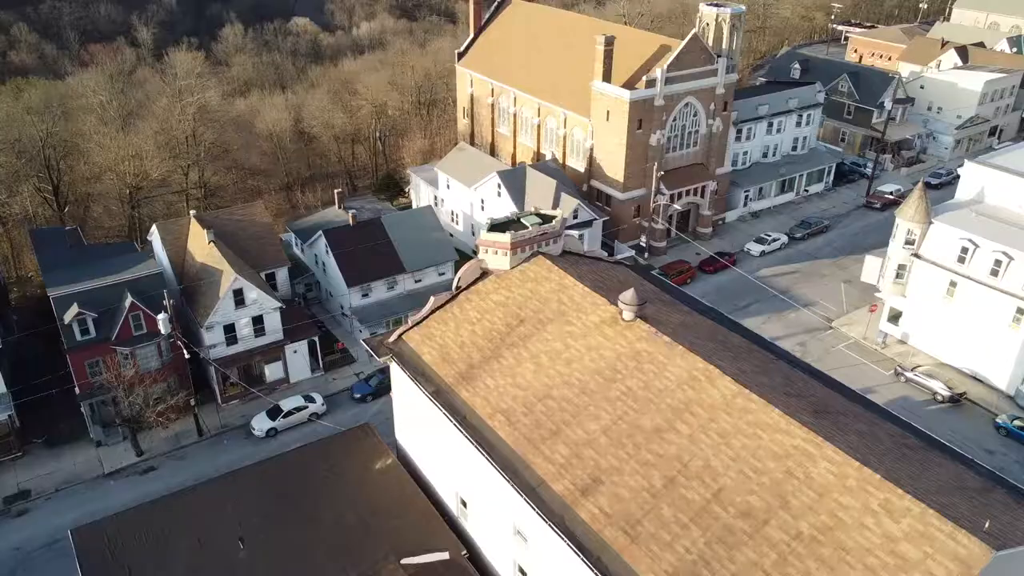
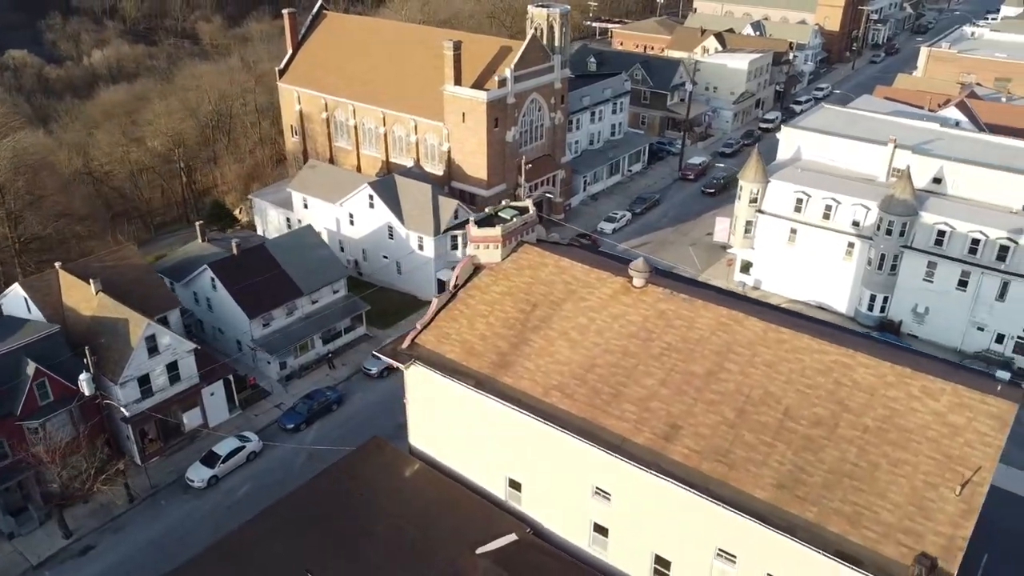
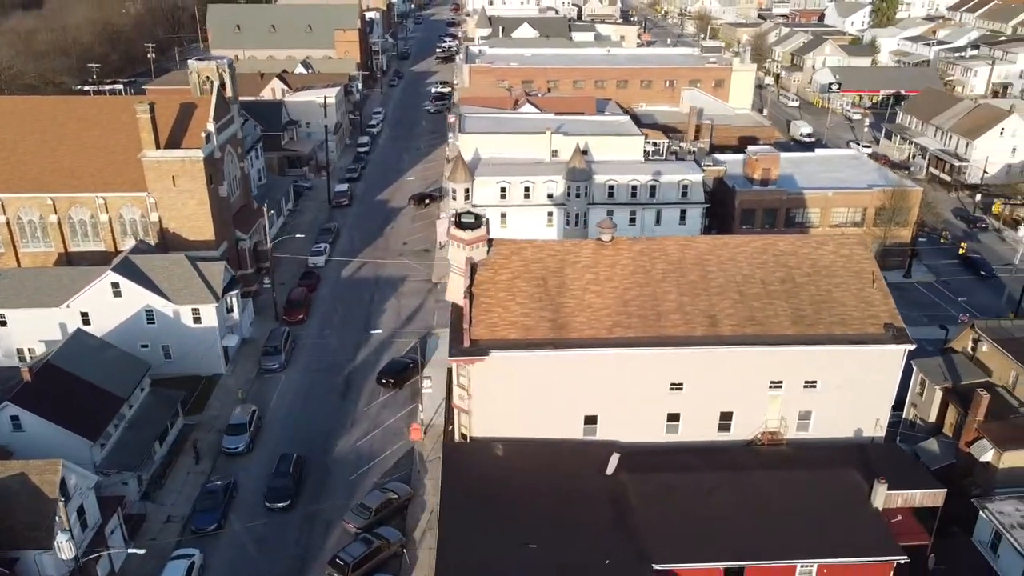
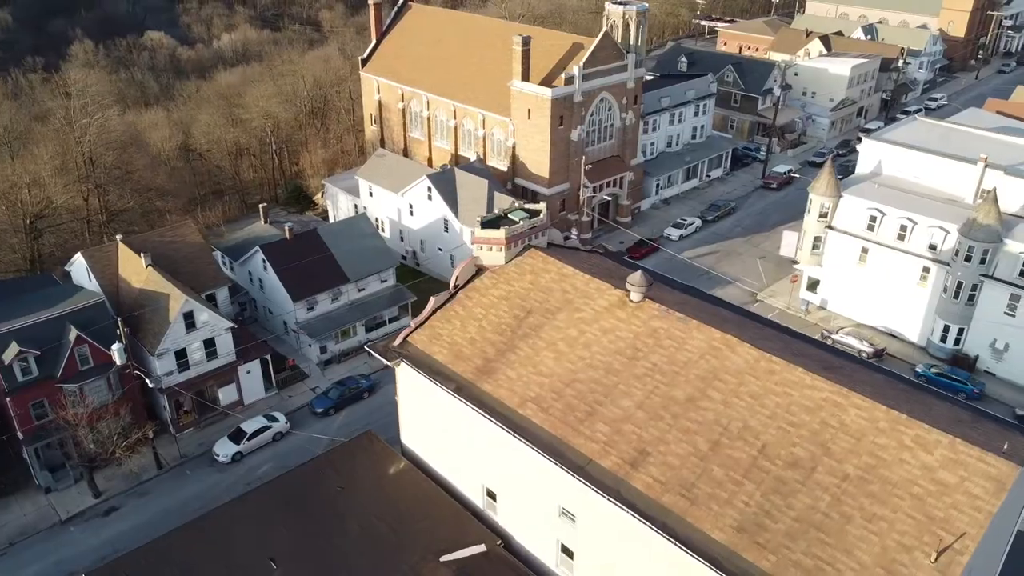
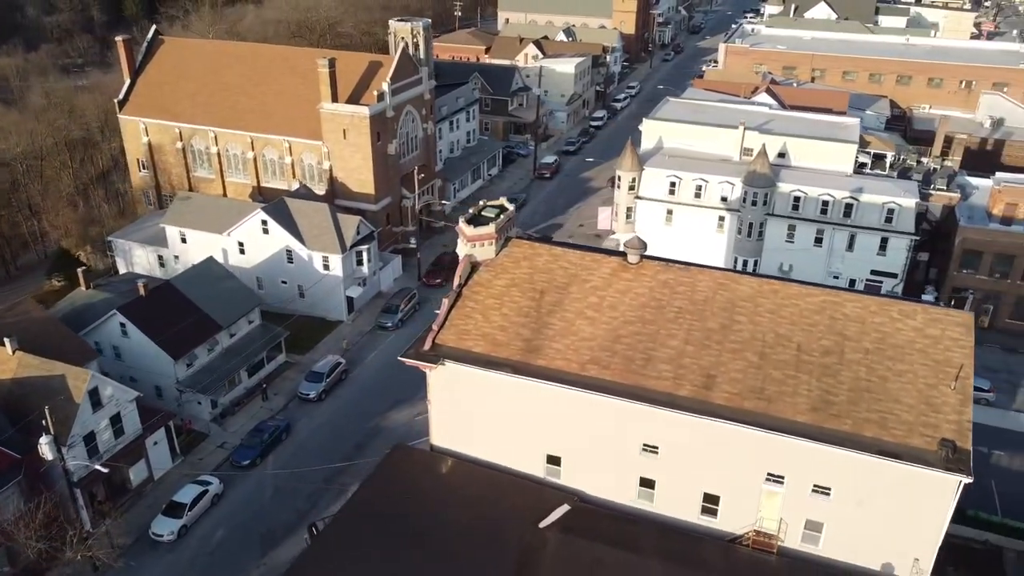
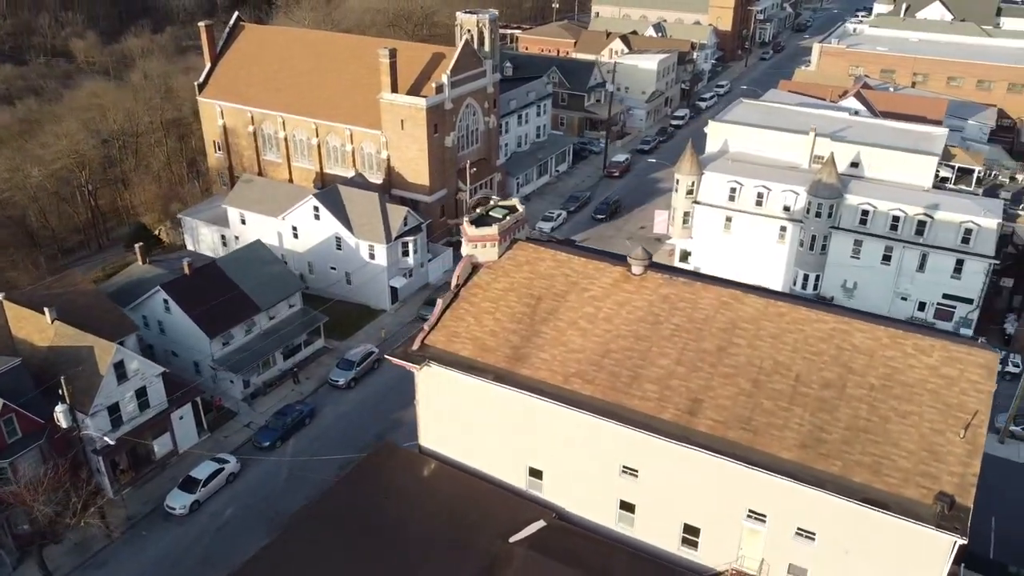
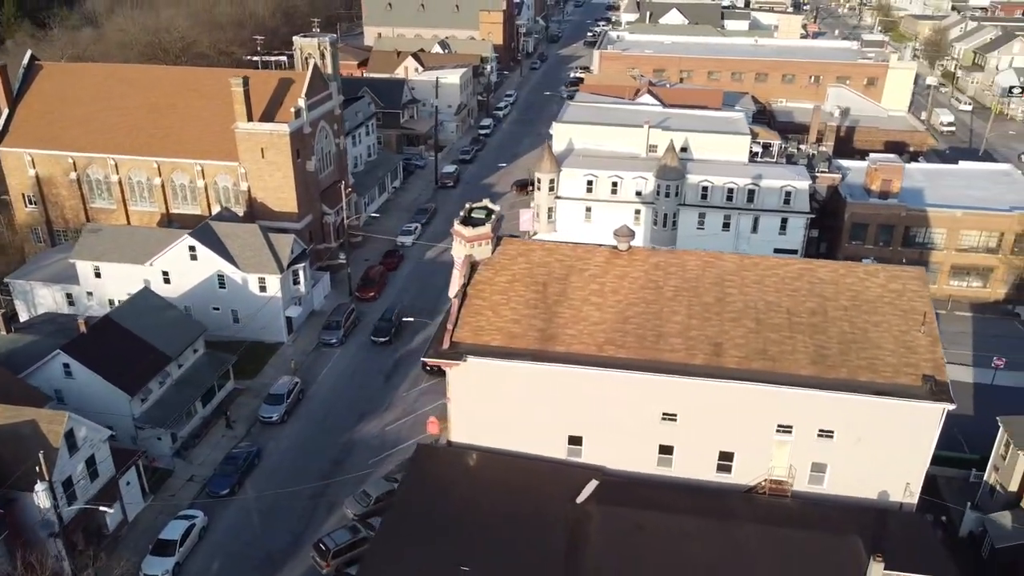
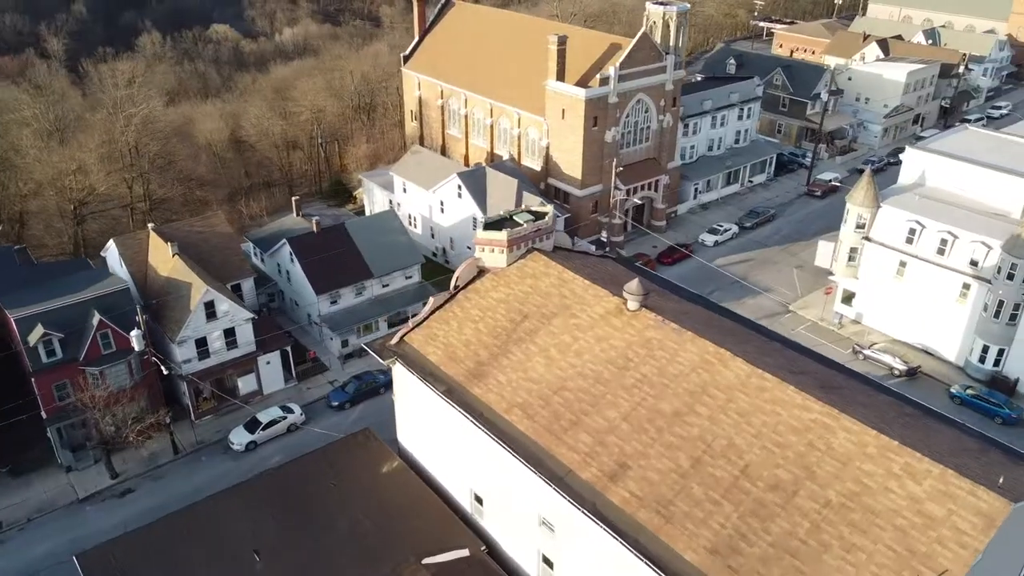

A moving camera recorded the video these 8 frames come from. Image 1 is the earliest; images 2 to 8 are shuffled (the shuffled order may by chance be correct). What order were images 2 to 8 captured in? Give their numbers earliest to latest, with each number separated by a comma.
8, 4, 2, 6, 5, 7, 3
